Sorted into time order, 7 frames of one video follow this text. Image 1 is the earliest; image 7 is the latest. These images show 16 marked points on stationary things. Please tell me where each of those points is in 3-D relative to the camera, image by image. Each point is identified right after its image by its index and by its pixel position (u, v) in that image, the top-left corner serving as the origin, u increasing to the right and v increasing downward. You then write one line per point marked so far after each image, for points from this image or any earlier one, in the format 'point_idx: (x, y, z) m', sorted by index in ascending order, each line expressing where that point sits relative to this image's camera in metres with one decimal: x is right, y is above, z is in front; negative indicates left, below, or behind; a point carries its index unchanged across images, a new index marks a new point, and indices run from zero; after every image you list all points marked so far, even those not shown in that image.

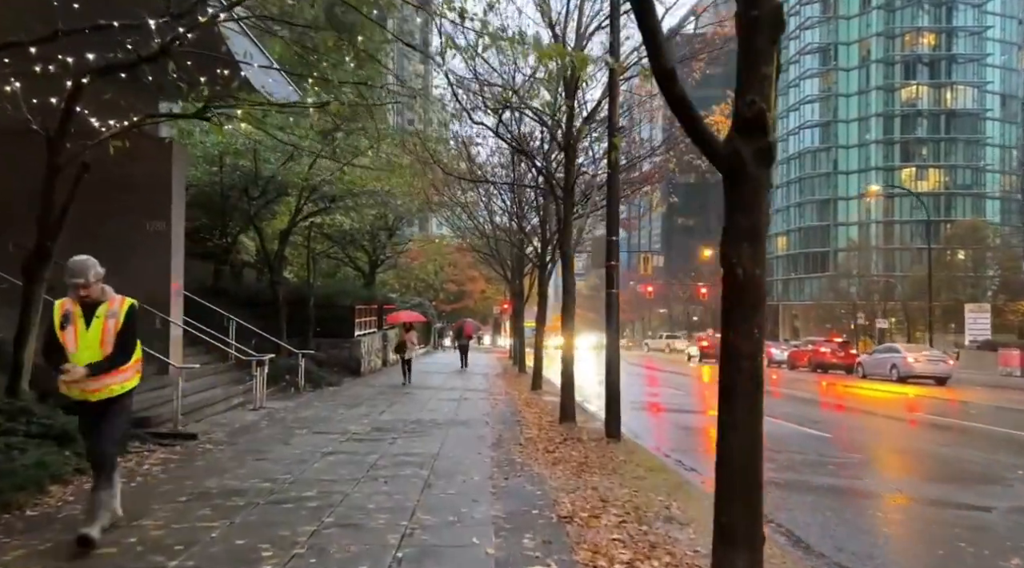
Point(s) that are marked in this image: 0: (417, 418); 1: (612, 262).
0: (-1.4, -2.1, +12.8) m
1: (+1.3, +0.3, +10.8) m
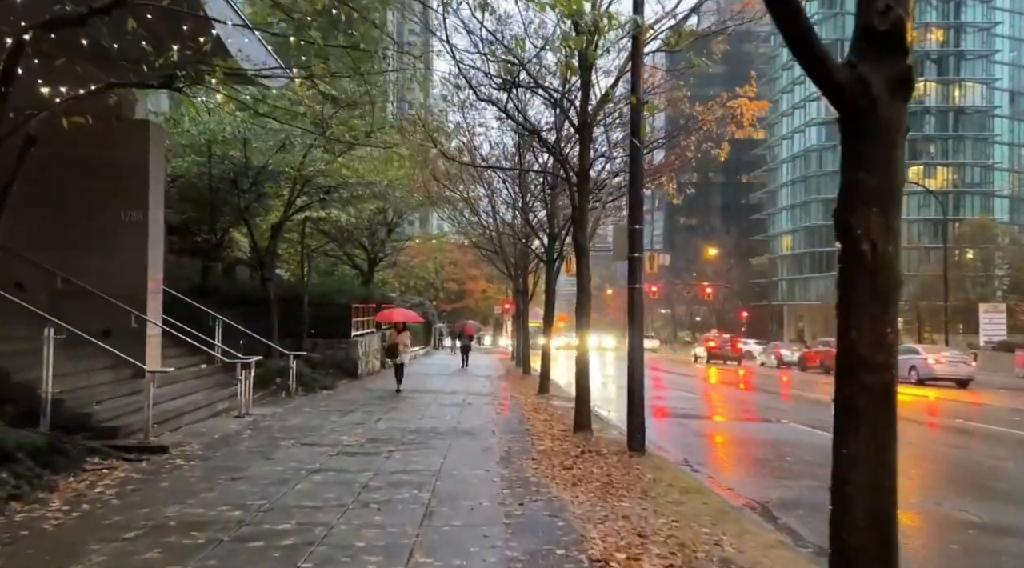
0: (-1.3, -2.0, +11.6) m
1: (+1.4, +0.4, +9.7) m
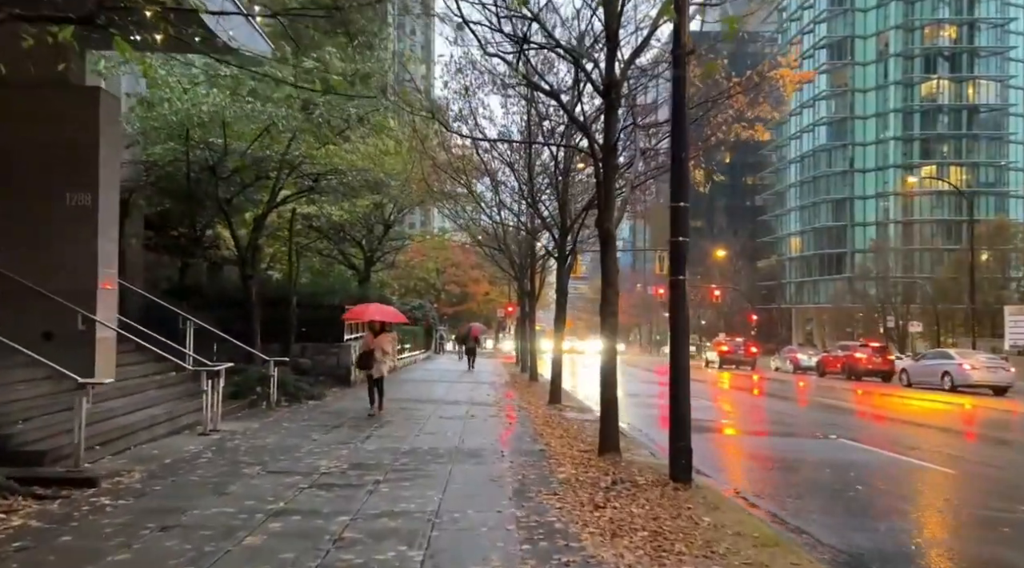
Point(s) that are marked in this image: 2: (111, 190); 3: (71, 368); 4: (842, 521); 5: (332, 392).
0: (-1.2, -1.9, +9.8) m
1: (+1.5, +0.5, +7.9) m
2: (-5.3, +1.2, +11.1) m
3: (-5.5, -1.0, +10.5) m
4: (+3.0, -2.1, +7.6) m
5: (-3.9, -2.3, +18.1) m
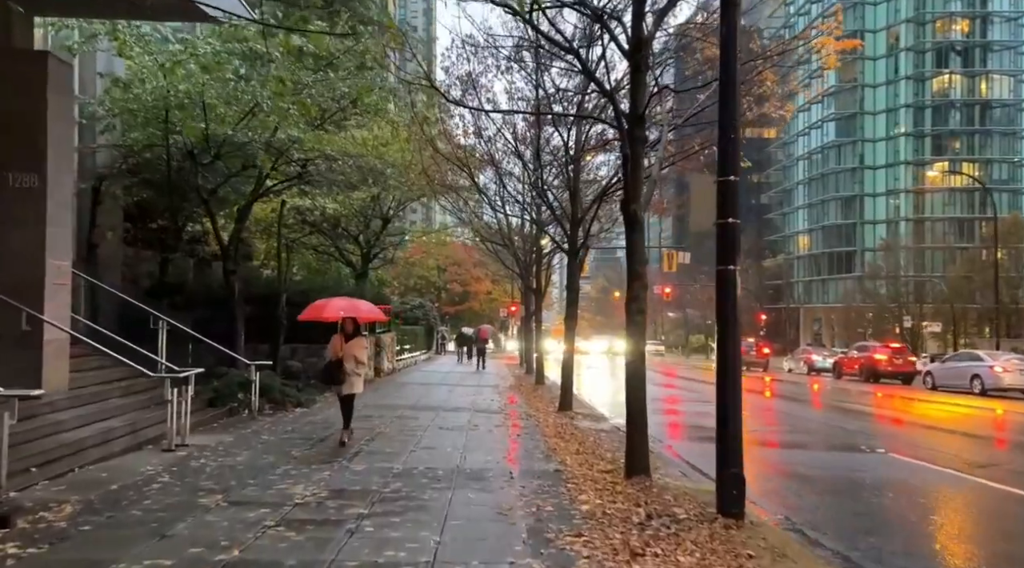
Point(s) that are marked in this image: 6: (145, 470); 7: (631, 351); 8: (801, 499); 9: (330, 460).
0: (-1.1, -1.9, +8.5) m
1: (+1.6, +0.5, +6.5) m
2: (-5.2, +1.3, +9.8) m
3: (-5.4, -1.0, +9.1) m
4: (+3.1, -2.1, +6.2) m
5: (-3.7, -2.3, +16.7) m
6: (-3.5, -1.8, +8.0) m
7: (+1.1, -0.6, +8.0) m
8: (+3.3, -2.5, +9.7) m
9: (-1.9, -1.9, +8.9) m
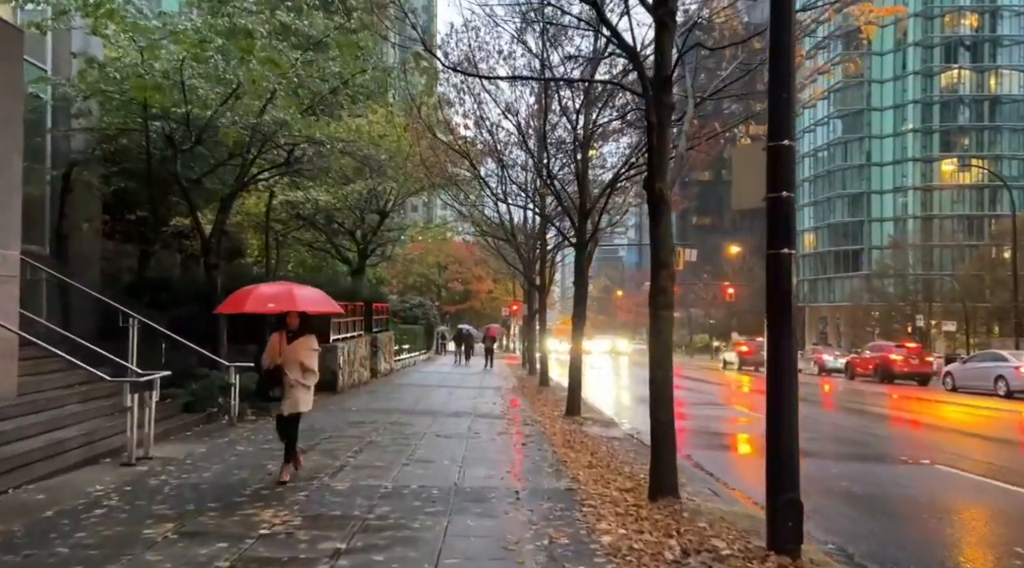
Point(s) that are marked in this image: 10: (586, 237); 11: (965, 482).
0: (-1.0, -1.8, +7.4) m
1: (+1.7, +0.6, +5.4) m
2: (-5.1, +1.4, +8.7) m
3: (-5.3, -0.9, +8.0) m
4: (+3.1, -2.0, +5.1) m
5: (-3.7, -2.2, +15.6) m
6: (-3.5, -1.7, +6.9) m
7: (+1.2, -0.6, +6.9) m
8: (+3.4, -2.4, +8.6) m
9: (-1.9, -1.8, +7.8) m
10: (+1.4, +0.9, +15.4) m
11: (+6.1, -2.7, +11.3) m
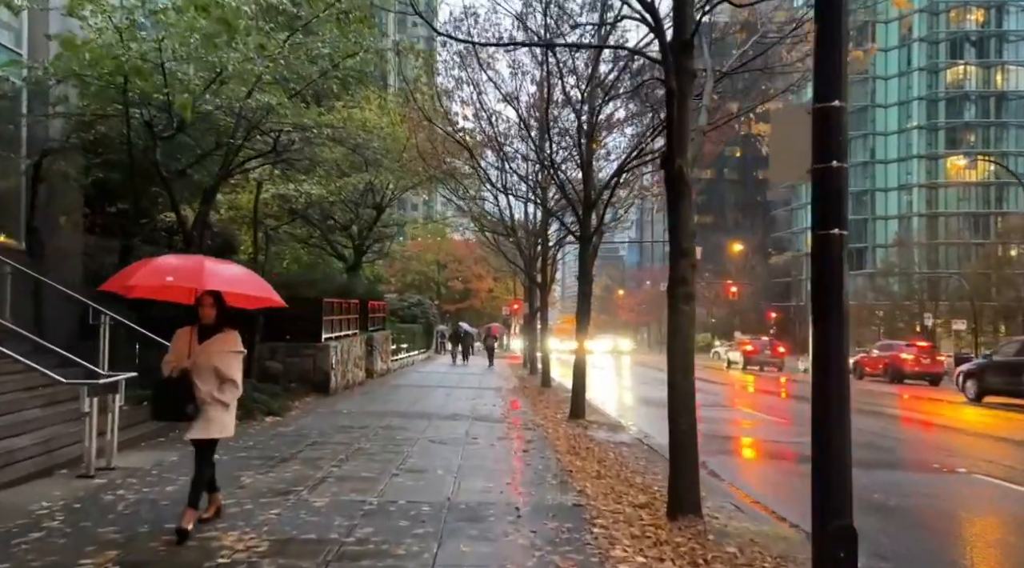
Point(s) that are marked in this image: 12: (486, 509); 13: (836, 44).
0: (-1.0, -1.7, +6.5) m
1: (+1.7, +0.7, +4.6) m
2: (-5.1, +1.5, +7.9) m
3: (-5.3, -0.8, +7.2) m
4: (+3.1, -1.9, +4.2) m
5: (-3.7, -2.1, +14.8) m
6: (-3.5, -1.6, +6.1) m
7: (+1.2, -0.5, +6.1) m
8: (+3.4, -2.3, +7.8) m
9: (-1.9, -1.7, +7.0) m
10: (+1.4, +0.9, +14.6) m
11: (+6.1, -2.6, +10.5) m
12: (-0.2, -1.7, +6.4) m
13: (+1.7, +1.3, +4.5) m
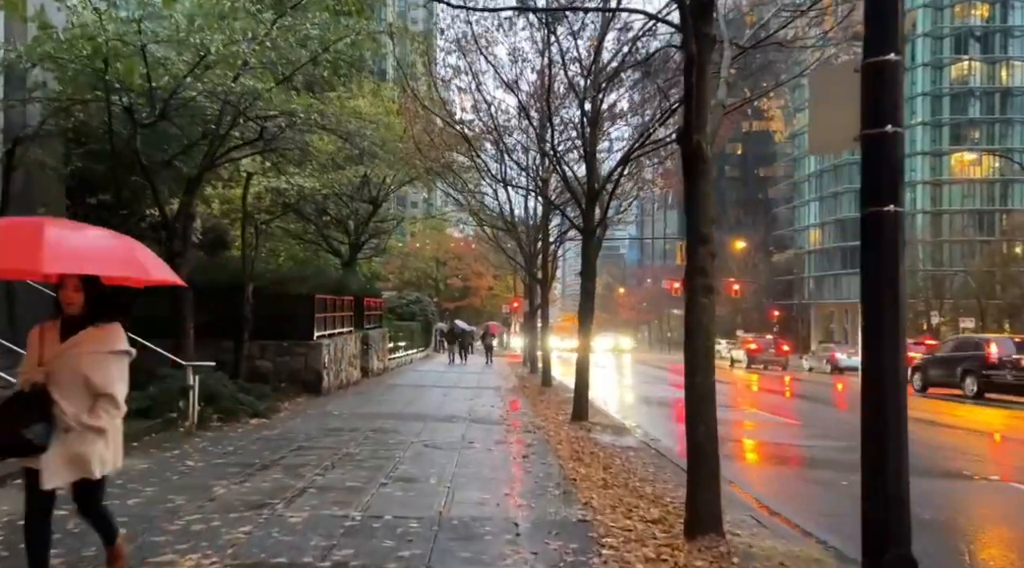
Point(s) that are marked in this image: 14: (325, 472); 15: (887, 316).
0: (-1.0, -1.6, +5.9) m
1: (+1.7, +0.8, +3.9) m
2: (-5.1, +1.5, +7.2) m
3: (-5.3, -0.8, +6.6) m
4: (+3.1, -1.9, +3.6) m
5: (-3.7, -2.0, +14.1) m
6: (-3.5, -1.6, +5.5) m
7: (+1.2, -0.4, +5.4) m
8: (+3.4, -2.3, +7.1) m
9: (-1.9, -1.6, +6.3) m
10: (+1.4, +1.0, +13.9) m
11: (+6.1, -2.5, +9.9) m
12: (-0.2, -1.7, +5.8) m
13: (+1.7, +1.4, +3.8) m
14: (-1.7, -1.7, +7.8) m
15: (+1.6, -0.1, +3.7) m
